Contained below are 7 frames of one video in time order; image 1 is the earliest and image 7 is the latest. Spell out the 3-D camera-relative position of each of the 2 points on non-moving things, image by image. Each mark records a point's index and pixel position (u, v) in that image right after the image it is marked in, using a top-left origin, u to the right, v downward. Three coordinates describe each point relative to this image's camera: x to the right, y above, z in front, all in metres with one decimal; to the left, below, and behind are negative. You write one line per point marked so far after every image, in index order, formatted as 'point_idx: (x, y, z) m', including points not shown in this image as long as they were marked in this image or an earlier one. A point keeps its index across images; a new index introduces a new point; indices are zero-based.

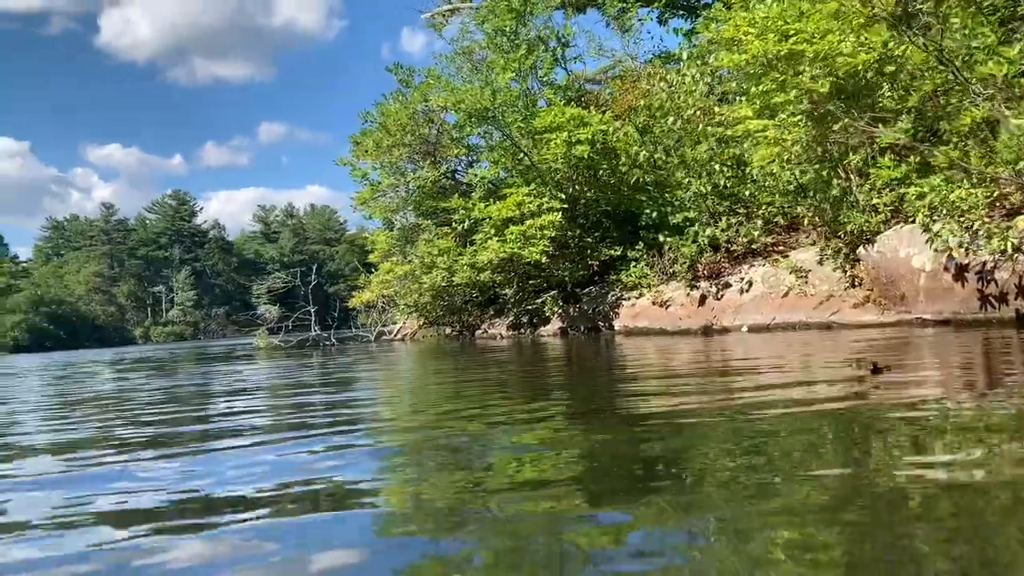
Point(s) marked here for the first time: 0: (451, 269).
0: (-1.0, +0.3, +14.2) m
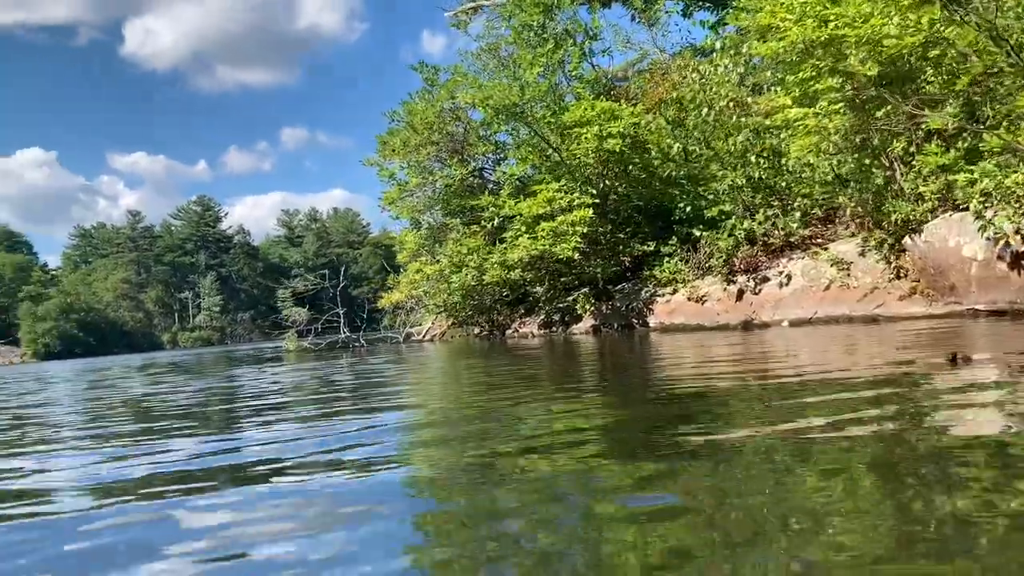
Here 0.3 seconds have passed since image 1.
0: (-0.5, +0.3, +14.0) m
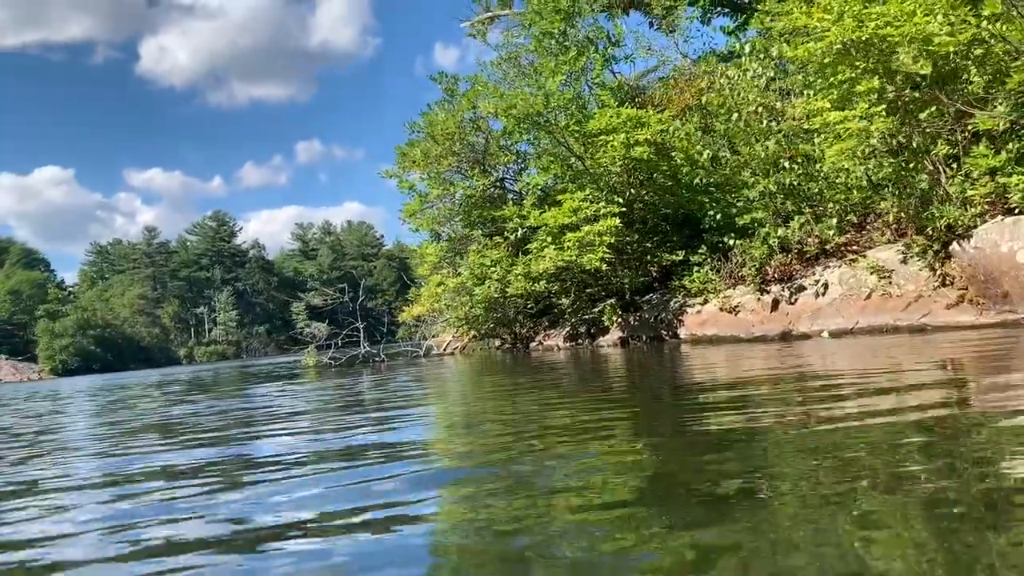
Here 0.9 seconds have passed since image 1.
0: (-0.1, +0.1, +13.7) m
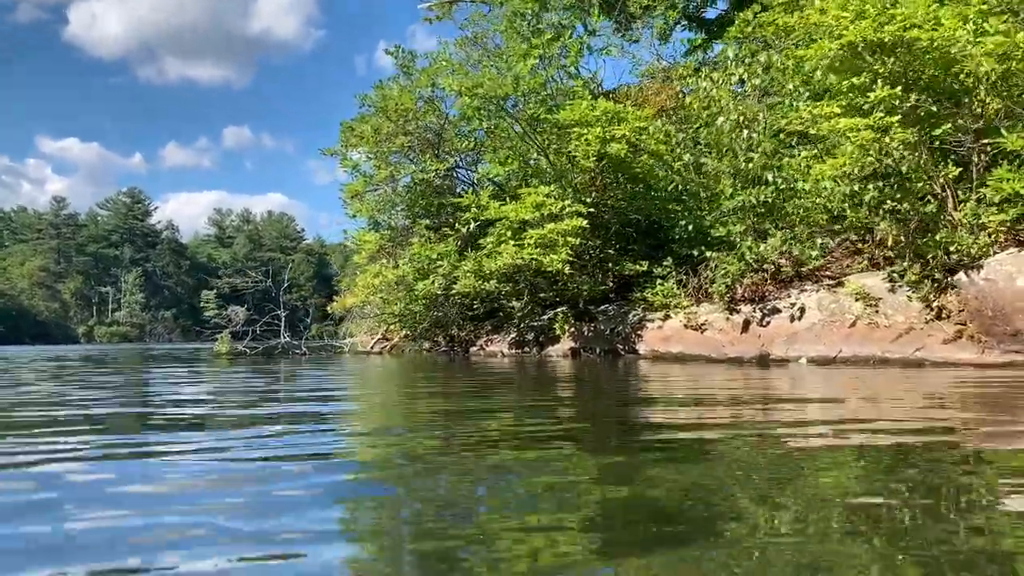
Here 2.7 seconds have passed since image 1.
0: (-0.9, +0.2, +12.6) m
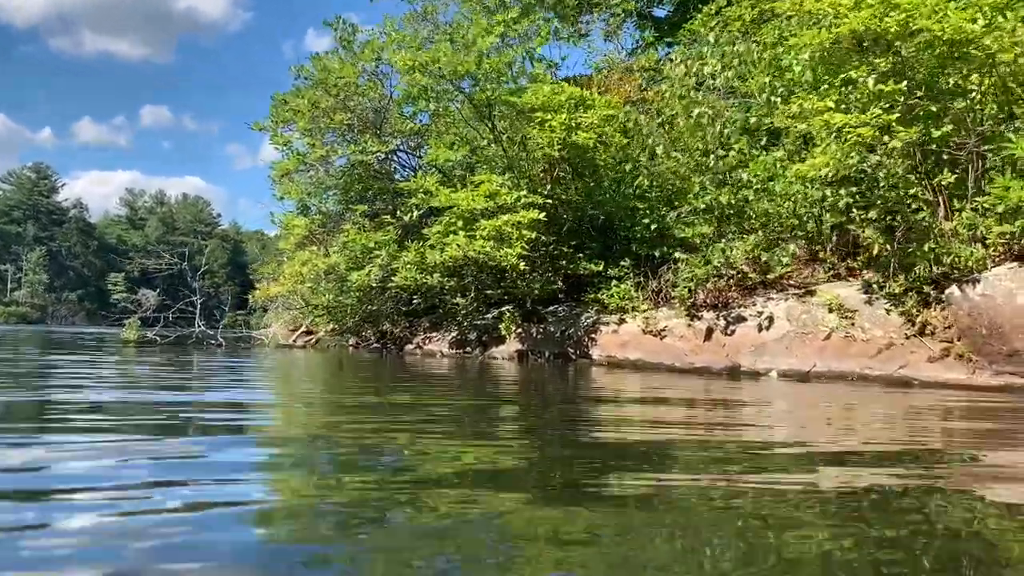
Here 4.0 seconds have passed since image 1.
0: (-1.6, +0.3, +11.7) m
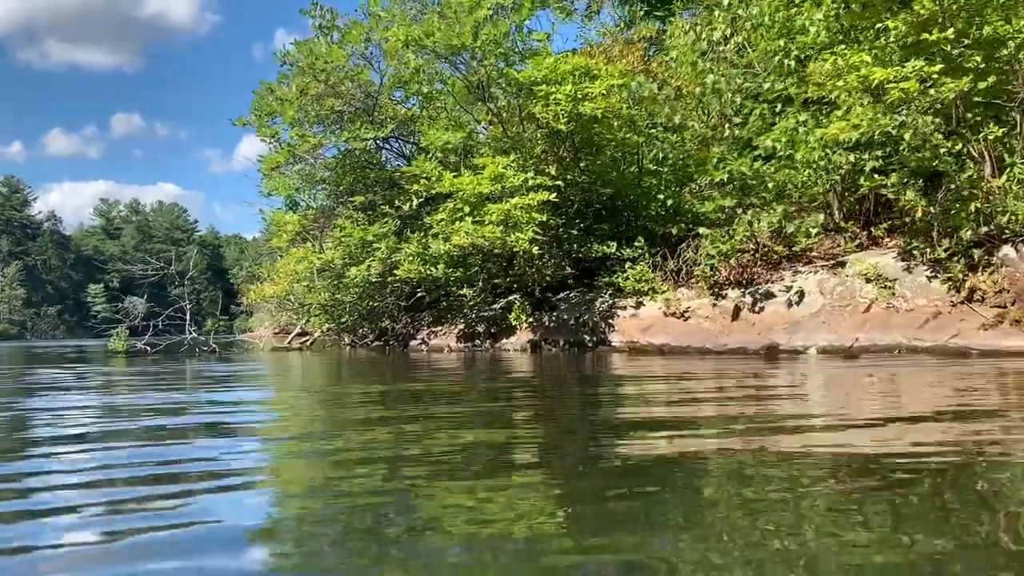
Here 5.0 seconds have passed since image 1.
0: (-1.6, +0.4, +11.1) m
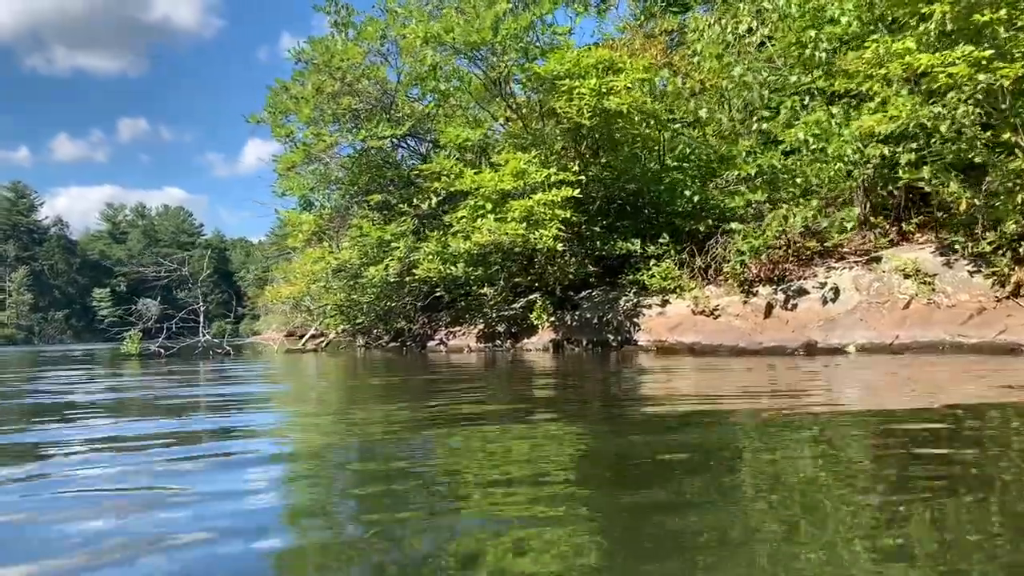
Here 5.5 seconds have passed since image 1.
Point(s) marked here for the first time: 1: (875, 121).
0: (-1.3, +0.4, +10.9) m
1: (+3.2, +1.5, +7.7) m
